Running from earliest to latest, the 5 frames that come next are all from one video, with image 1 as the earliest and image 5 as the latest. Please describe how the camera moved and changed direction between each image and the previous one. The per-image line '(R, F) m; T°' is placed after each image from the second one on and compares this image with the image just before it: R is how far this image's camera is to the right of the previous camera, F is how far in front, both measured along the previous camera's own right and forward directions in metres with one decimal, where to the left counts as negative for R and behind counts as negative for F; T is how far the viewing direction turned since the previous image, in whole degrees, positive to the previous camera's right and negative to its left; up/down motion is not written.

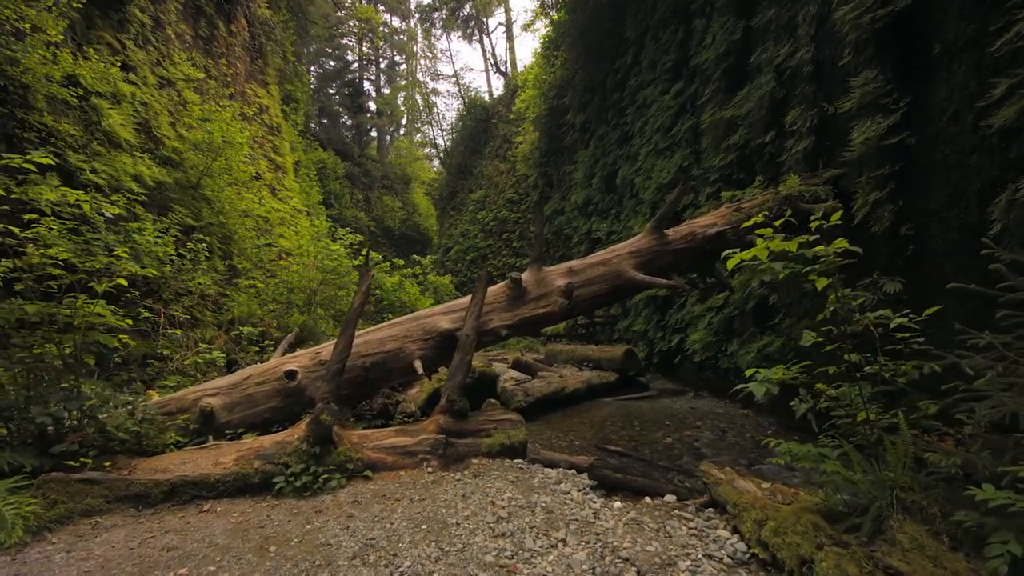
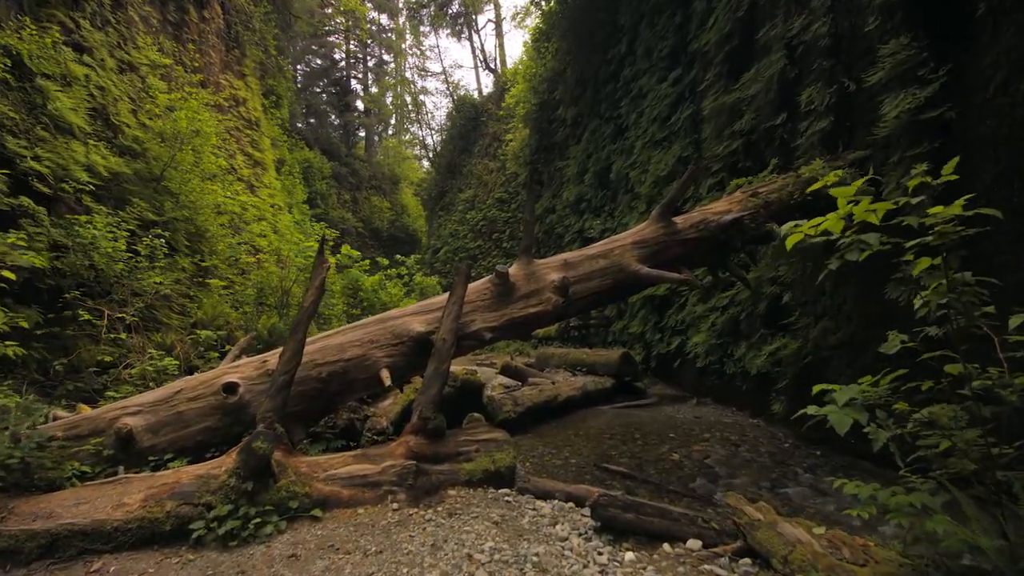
(0.0, +0.6) m; +1°
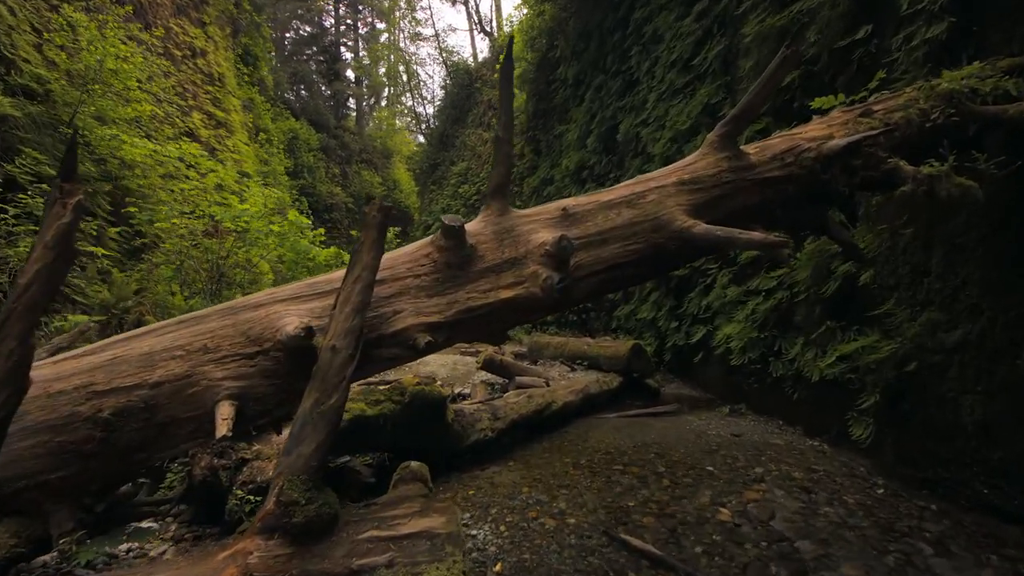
(+0.1, +1.4) m; 0°
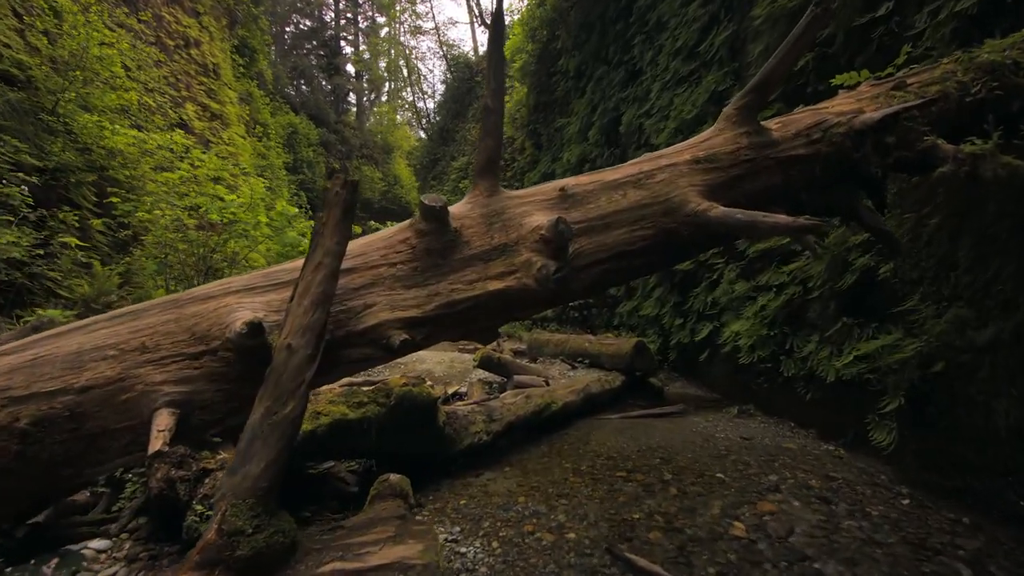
(0.0, +0.2) m; 0°
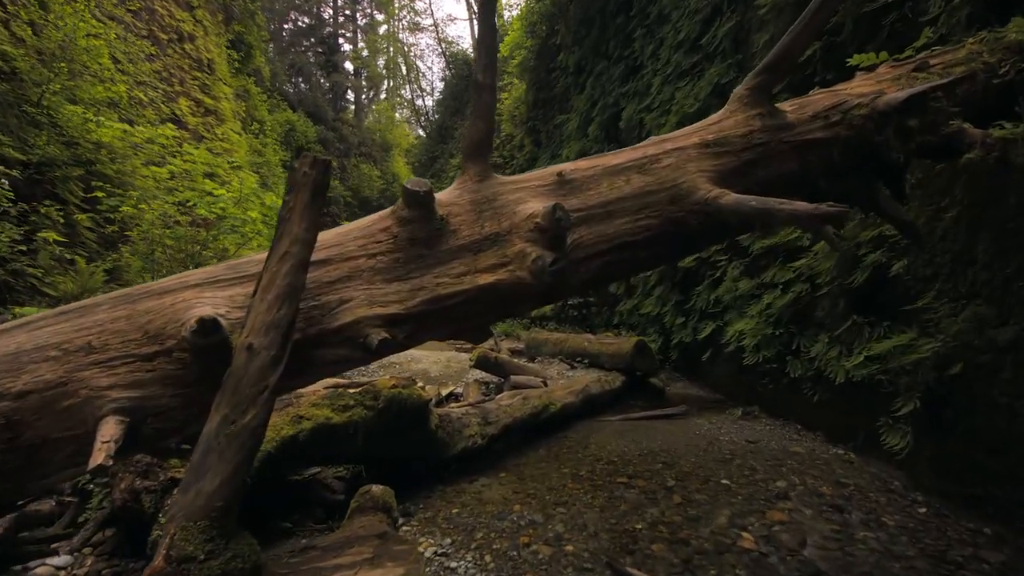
(0.0, +0.2) m; 0°
